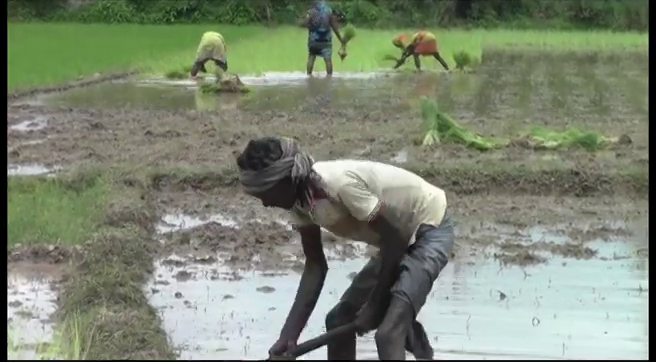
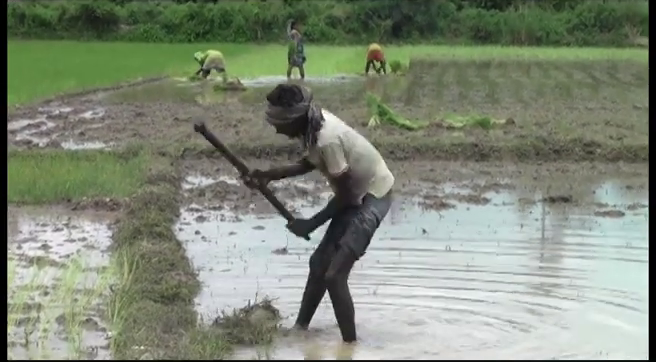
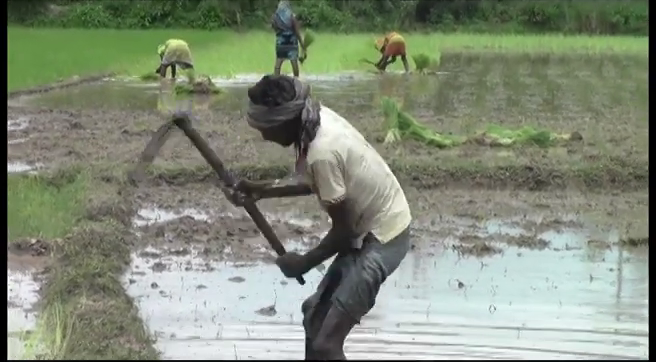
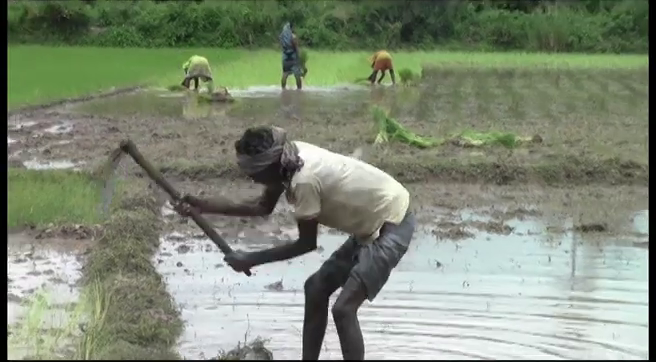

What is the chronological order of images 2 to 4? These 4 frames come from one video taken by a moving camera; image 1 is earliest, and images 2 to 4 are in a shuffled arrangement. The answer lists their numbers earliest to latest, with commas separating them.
3, 4, 2
